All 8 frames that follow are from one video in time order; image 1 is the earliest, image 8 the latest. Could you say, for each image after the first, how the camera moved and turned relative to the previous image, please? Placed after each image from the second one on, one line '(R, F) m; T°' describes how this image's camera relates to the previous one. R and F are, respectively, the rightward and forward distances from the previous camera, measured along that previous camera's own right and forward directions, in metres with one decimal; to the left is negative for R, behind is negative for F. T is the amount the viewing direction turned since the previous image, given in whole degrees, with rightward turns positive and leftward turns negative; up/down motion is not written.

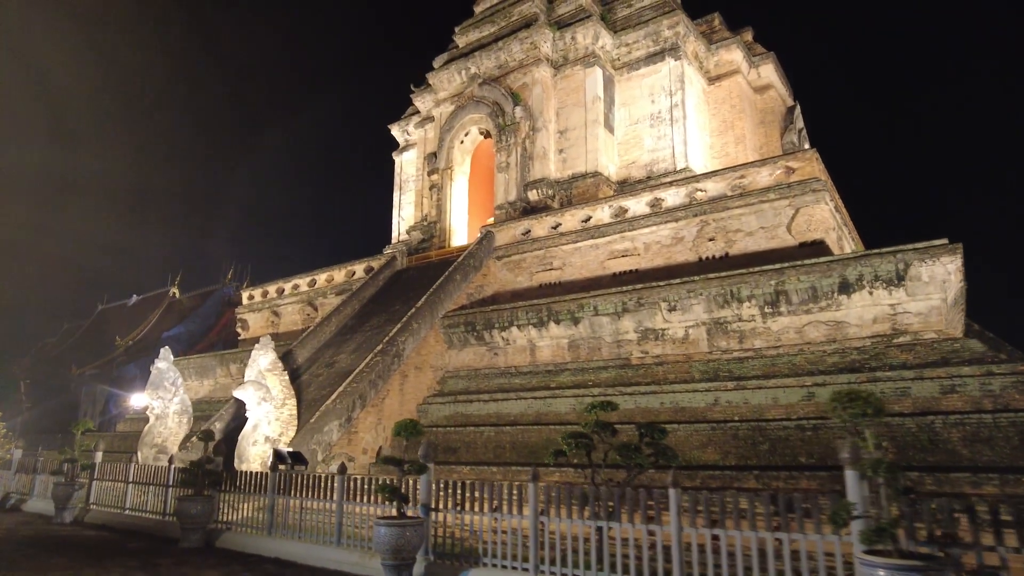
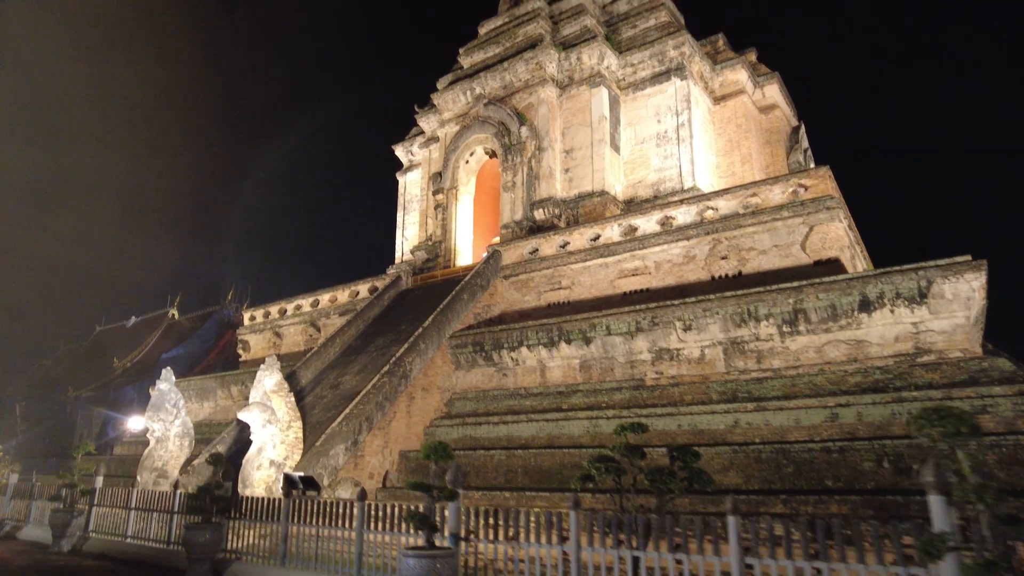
(-0.2, +0.2) m; 0°
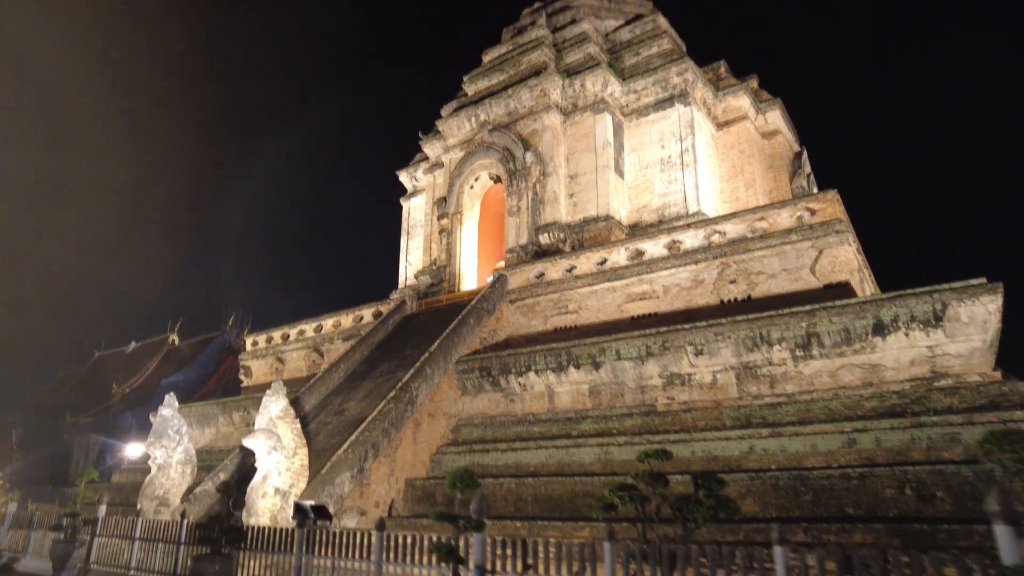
(-0.1, +0.1) m; 0°
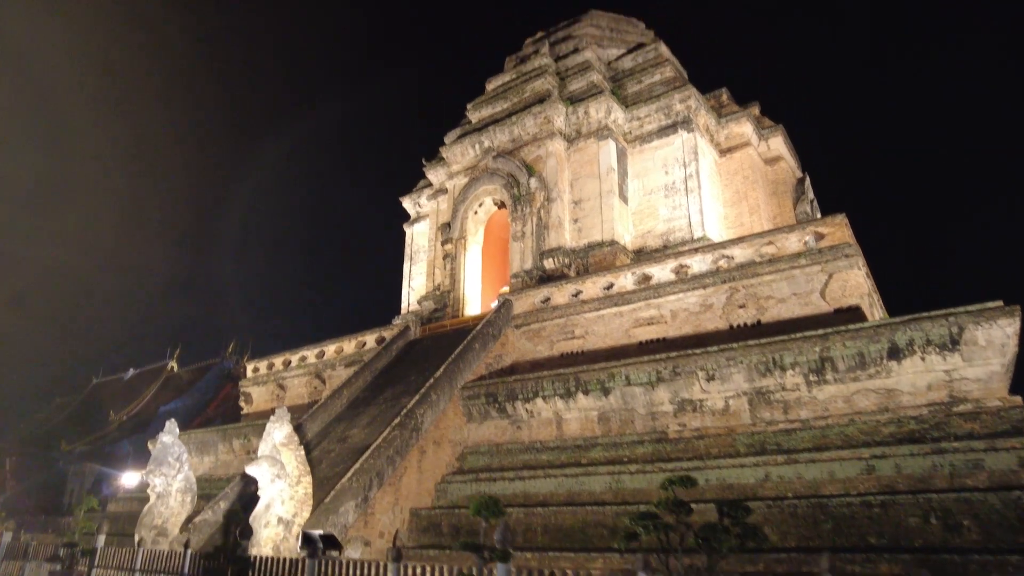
(-0.1, +0.1) m; 0°
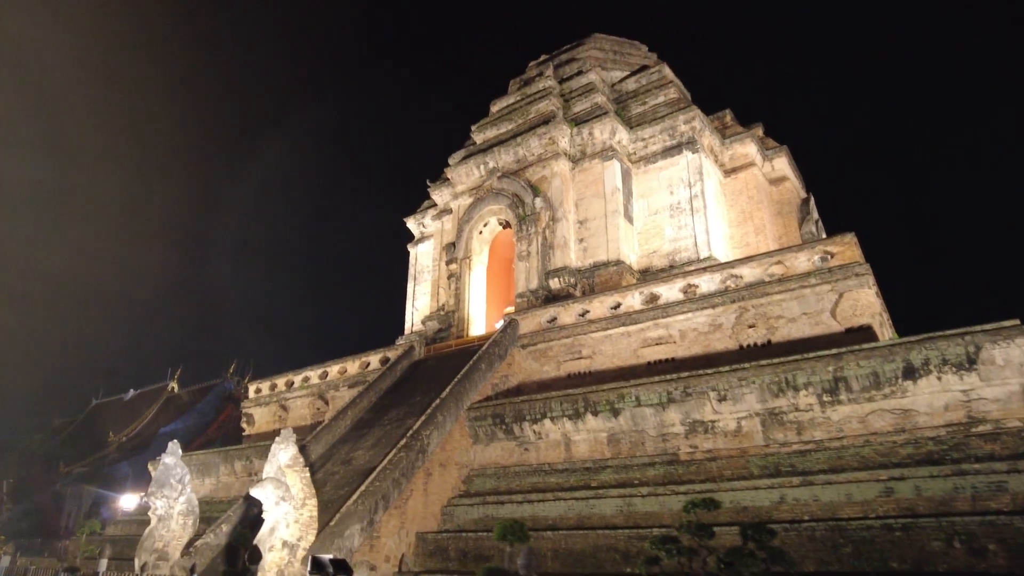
(-0.1, +0.1) m; 0°
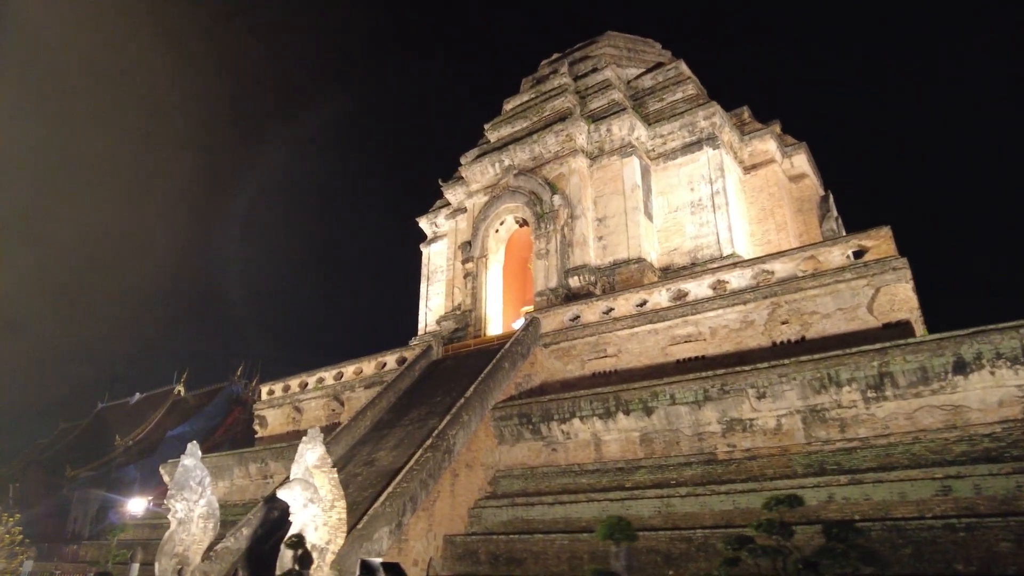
(-0.4, +0.2) m; 0°
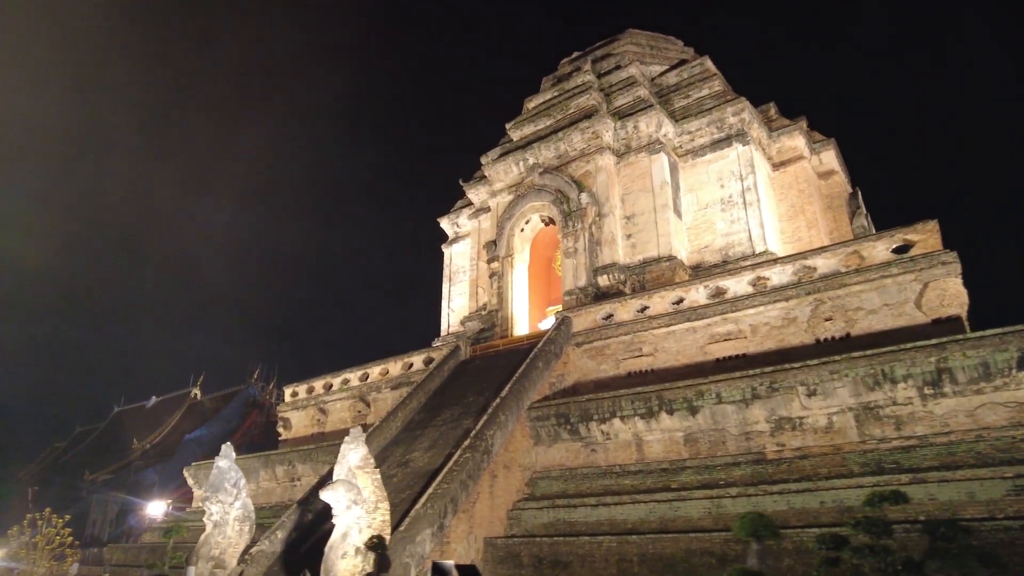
(-0.5, +0.2) m; -1°
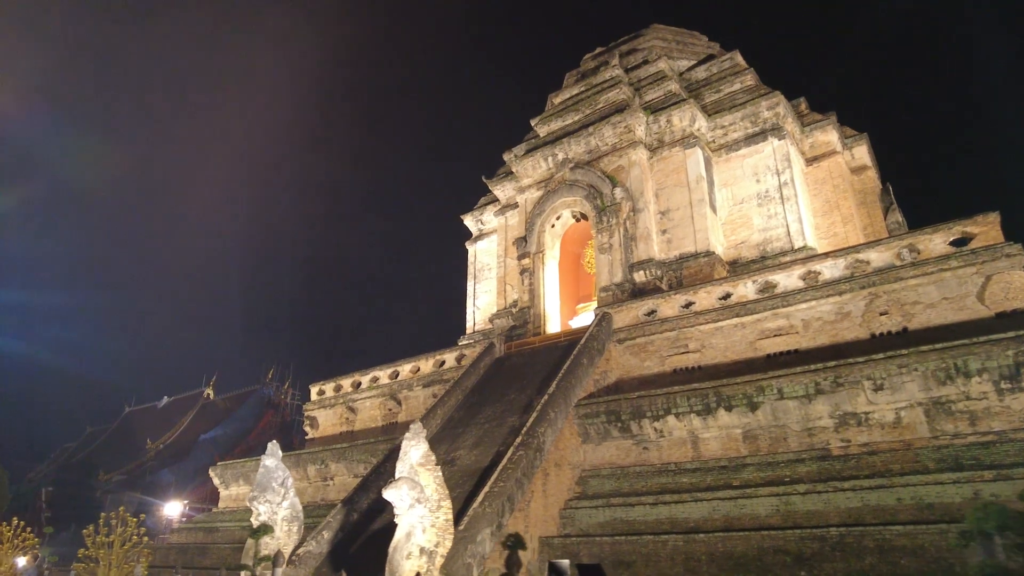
(-0.7, +0.2) m; 0°
